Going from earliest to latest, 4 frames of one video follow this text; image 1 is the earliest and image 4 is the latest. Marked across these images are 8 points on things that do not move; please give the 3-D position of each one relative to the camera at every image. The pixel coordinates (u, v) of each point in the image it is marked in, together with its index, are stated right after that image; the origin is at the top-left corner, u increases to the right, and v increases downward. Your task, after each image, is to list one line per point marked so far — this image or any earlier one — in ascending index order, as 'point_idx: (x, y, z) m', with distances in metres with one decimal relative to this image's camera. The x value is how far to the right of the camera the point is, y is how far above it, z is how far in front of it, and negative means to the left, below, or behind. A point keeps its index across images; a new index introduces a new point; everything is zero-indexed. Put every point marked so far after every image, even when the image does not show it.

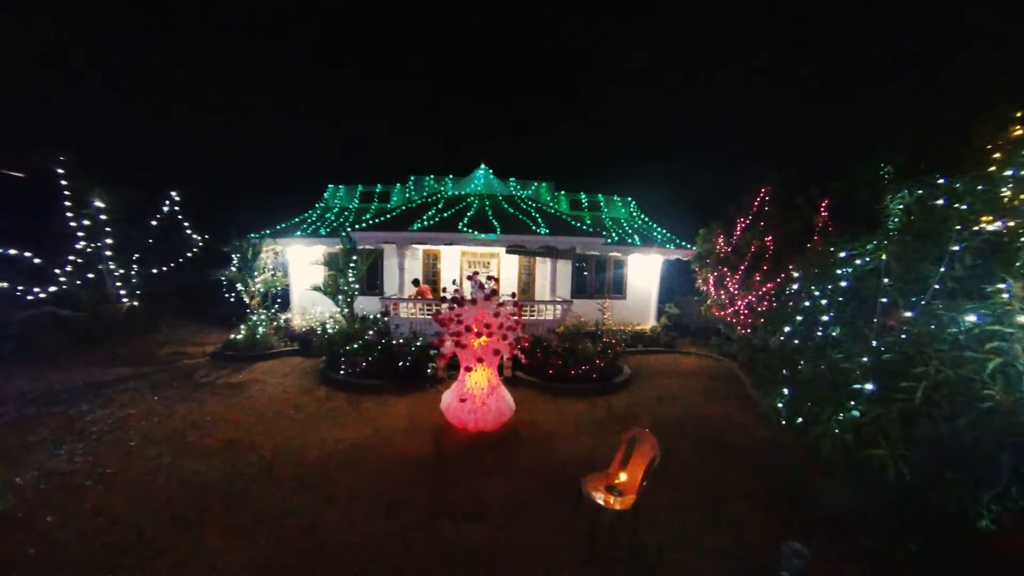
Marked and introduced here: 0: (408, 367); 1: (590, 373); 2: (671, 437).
0: (-2.1, -1.6, +10.4) m
1: (+1.4, -1.5, +9.0) m
2: (+2.3, -2.1, +7.3) m
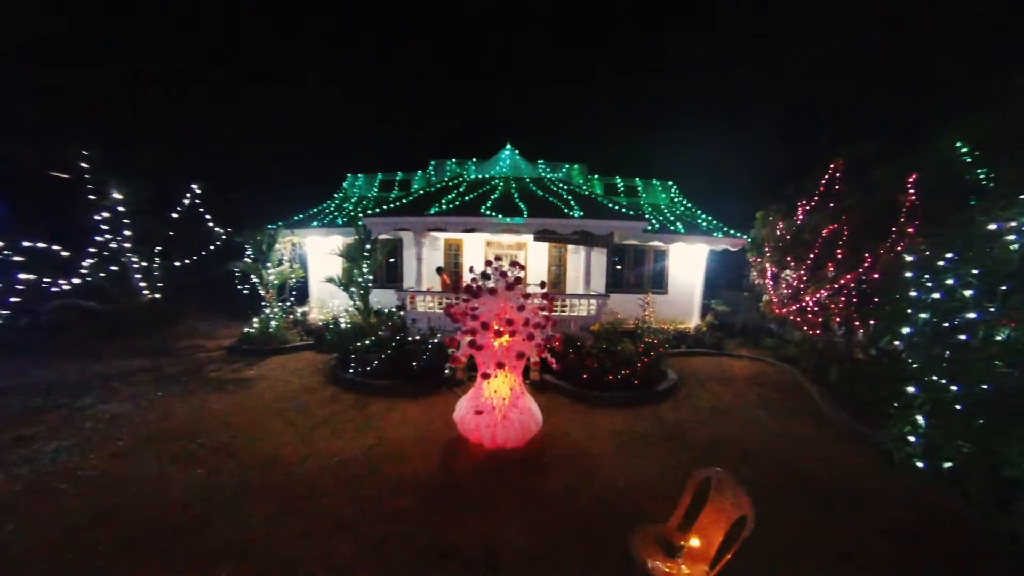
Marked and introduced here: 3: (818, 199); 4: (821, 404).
0: (-1.6, -1.4, +9.4) m
1: (+1.8, -1.4, +7.8) m
2: (+2.6, -2.0, +6.1) m
3: (+5.2, +1.6, +8.8) m
4: (+4.5, -1.7, +7.5) m
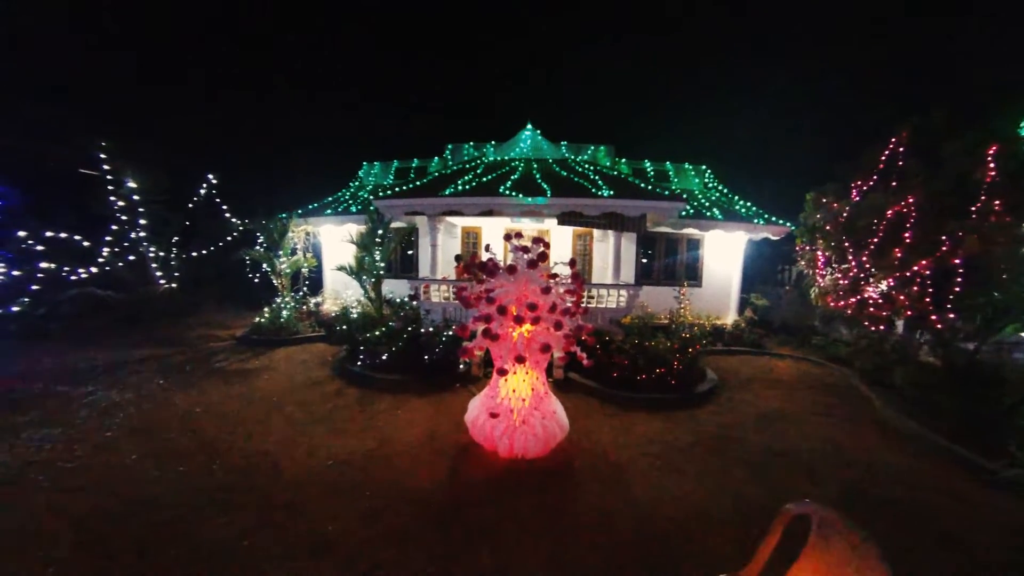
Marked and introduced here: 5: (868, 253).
0: (-1.3, -1.2, +8.7) m
1: (+2.1, -1.2, +7.0) m
2: (+2.8, -1.9, +5.3) m
3: (+5.5, +1.7, +7.8) m
4: (+4.8, -1.6, +6.6) m
5: (+5.1, +0.5, +7.4) m
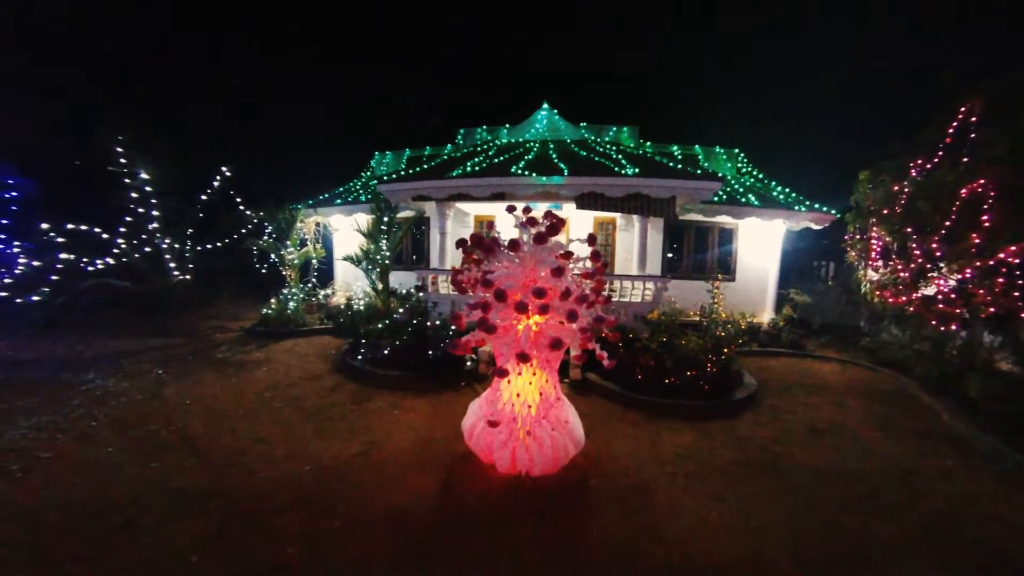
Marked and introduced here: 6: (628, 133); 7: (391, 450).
0: (-1.1, -1.1, +8.1) m
1: (+2.2, -1.1, +6.2) m
2: (+2.8, -1.8, +4.5) m
3: (+5.7, +1.7, +6.9) m
4: (+4.9, -1.5, +5.7) m
5: (+5.2, +0.6, +6.5) m
6: (+2.6, +3.3, +11.4) m
7: (-1.3, -1.8, +5.6) m
